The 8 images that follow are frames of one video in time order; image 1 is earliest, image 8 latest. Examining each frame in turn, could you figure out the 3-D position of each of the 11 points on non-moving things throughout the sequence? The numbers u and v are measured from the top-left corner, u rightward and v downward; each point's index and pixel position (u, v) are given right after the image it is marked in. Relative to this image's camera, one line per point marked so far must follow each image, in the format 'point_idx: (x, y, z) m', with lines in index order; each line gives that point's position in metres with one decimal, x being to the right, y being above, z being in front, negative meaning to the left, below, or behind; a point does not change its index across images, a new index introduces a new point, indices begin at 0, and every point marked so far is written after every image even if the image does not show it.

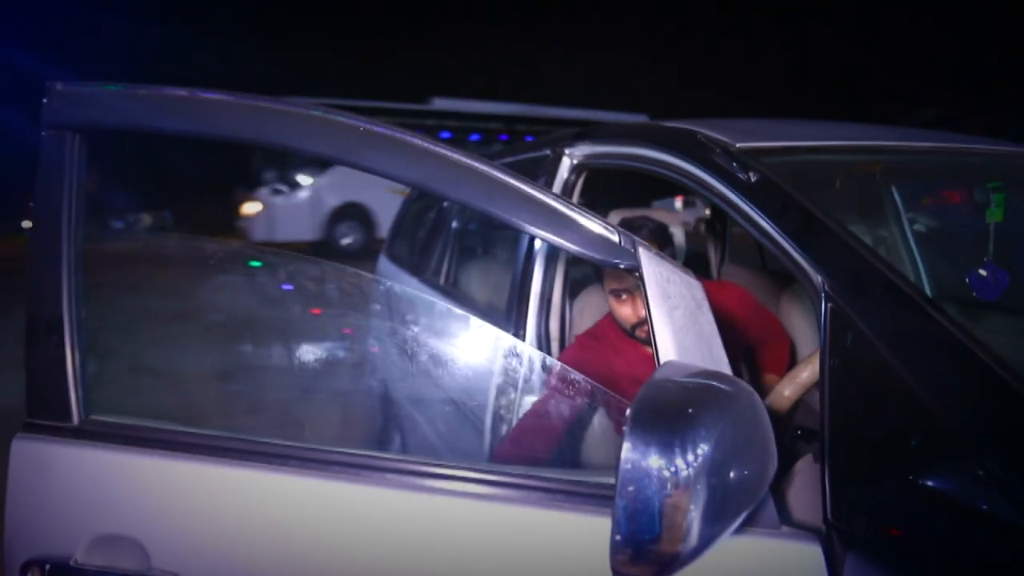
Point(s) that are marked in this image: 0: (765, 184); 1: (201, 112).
0: (+0.5, +0.1, +1.7) m
1: (-0.4, +0.3, +1.2) m
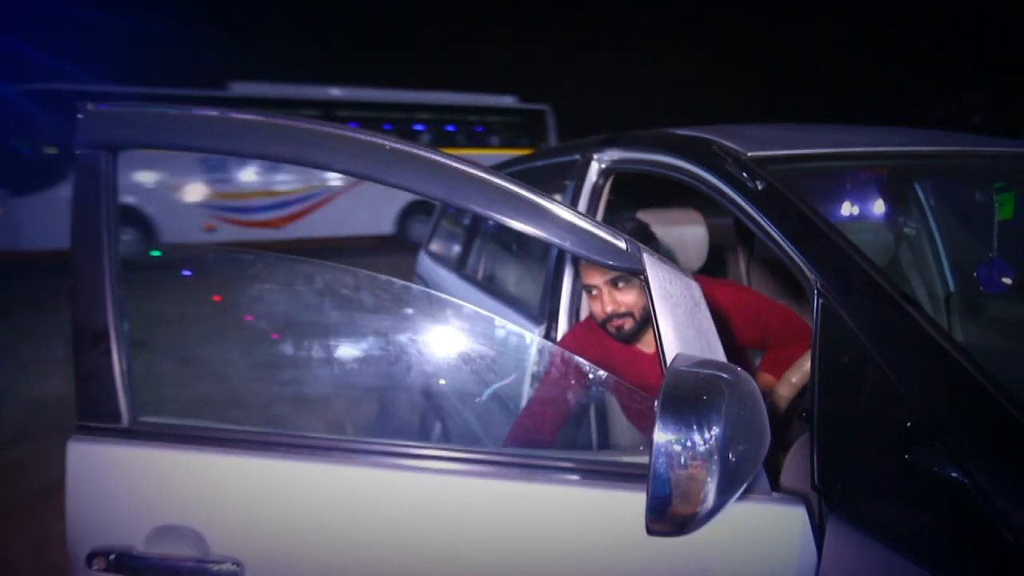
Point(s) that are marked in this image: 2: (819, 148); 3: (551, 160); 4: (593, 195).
0: (+0.5, +0.2, +1.7) m
1: (-0.5, +0.3, +1.3) m
2: (+0.8, +0.3, +2.1) m
3: (+0.2, +0.4, +2.9) m
4: (+0.3, +0.3, +2.6) m
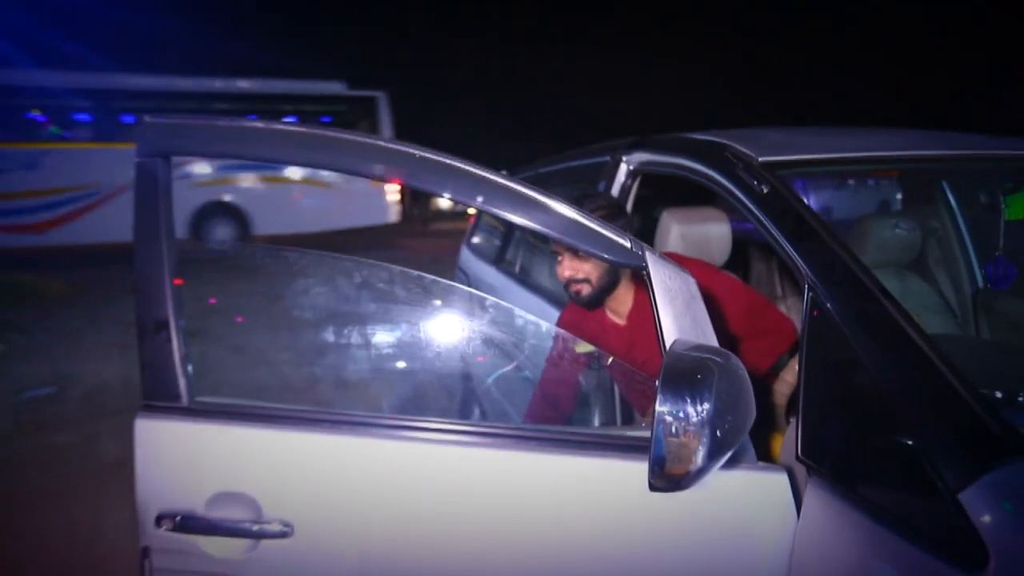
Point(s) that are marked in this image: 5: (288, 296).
0: (+0.6, +0.2, +1.8) m
1: (-0.4, +0.3, +1.5) m
2: (+0.9, +0.4, +2.2) m
3: (+0.3, +0.5, +3.1) m
4: (+0.4, +0.3, +2.7) m
5: (-0.5, 0.0, +1.8) m
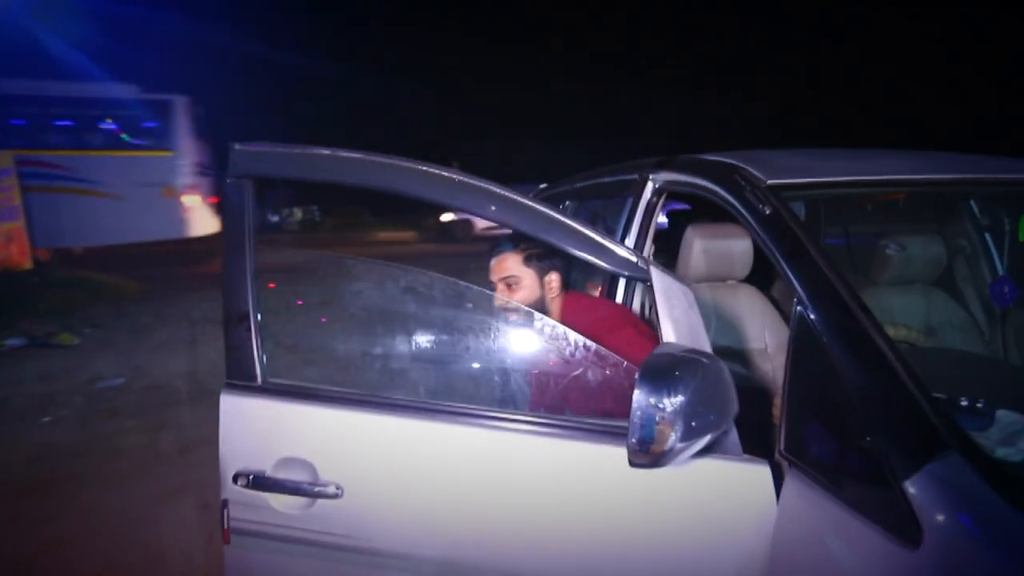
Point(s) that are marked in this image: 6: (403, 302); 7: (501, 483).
0: (+0.7, +0.2, +2.1) m
1: (-0.4, +0.3, +1.8) m
2: (+1.0, +0.3, +2.4) m
3: (+0.4, +0.5, +3.3) m
4: (+0.5, +0.3, +3.0) m
5: (-0.4, 0.0, +2.1) m
6: (-0.3, 0.0, +2.0) m
7: (0.0, -0.4, +1.7) m
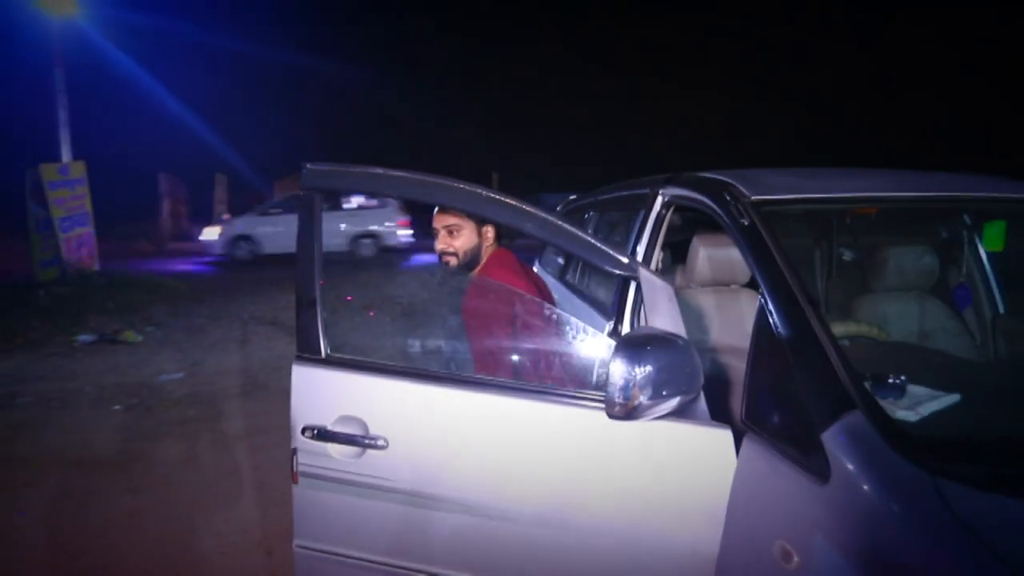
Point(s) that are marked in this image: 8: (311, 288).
0: (+0.7, +0.2, +2.4) m
1: (-0.3, +0.3, +2.2) m
2: (+1.1, +0.3, +2.8) m
3: (+0.5, +0.4, +3.7) m
4: (+0.6, +0.3, +3.4) m
5: (-0.4, 0.0, +2.5) m
6: (-0.2, 0.0, +2.5) m
7: (0.0, -0.4, +2.1) m
8: (-0.6, 0.0, +2.3) m
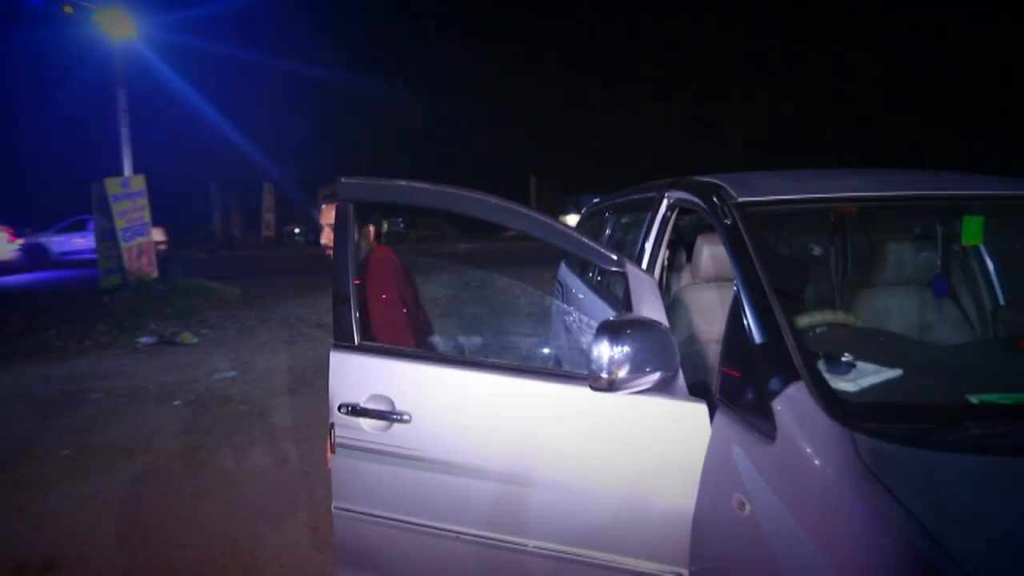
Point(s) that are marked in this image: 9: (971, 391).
0: (+0.7, +0.2, +2.7) m
1: (-0.3, +0.3, +2.6) m
2: (+1.1, +0.4, +3.1) m
3: (+0.6, +0.5, +4.0) m
4: (+0.7, +0.3, +3.7) m
5: (-0.3, 0.0, +2.9) m
6: (-0.2, 0.0, +2.8) m
7: (0.0, -0.4, +2.5) m
8: (-0.5, 0.0, +2.6) m
9: (+1.1, -0.3, +2.1) m
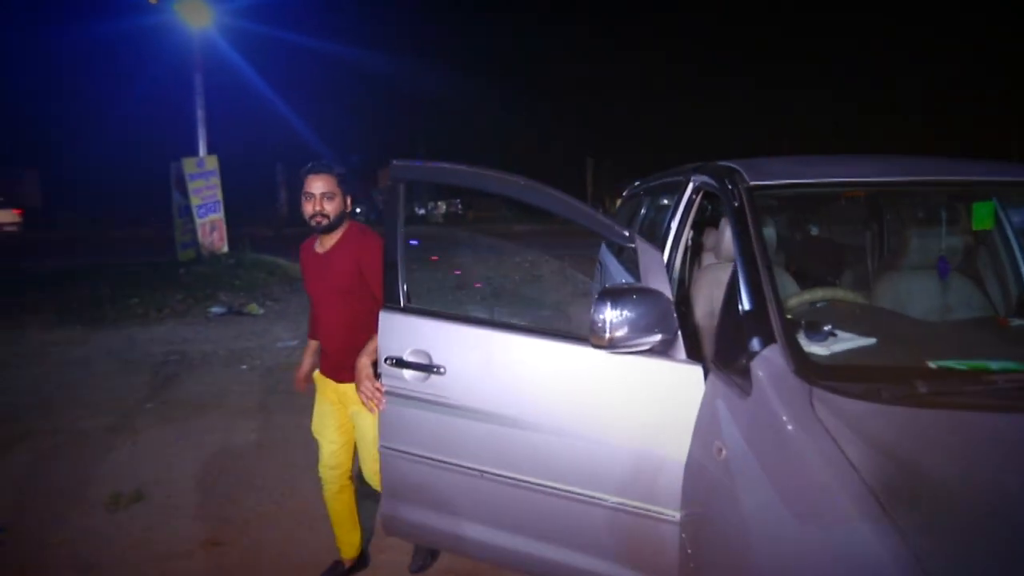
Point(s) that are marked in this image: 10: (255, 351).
0: (+0.8, +0.3, +3.0) m
1: (-0.2, +0.4, +2.9) m
2: (+1.2, +0.4, +3.3) m
3: (+0.8, +0.6, +4.3) m
4: (+0.8, +0.4, +3.9) m
5: (-0.2, +0.1, +3.2) m
6: (-0.1, +0.1, +3.1) m
7: (+0.1, -0.3, +2.8) m
8: (-0.5, +0.1, +3.0) m
9: (+1.2, -0.2, +2.3) m
10: (-2.6, -0.6, +8.1) m
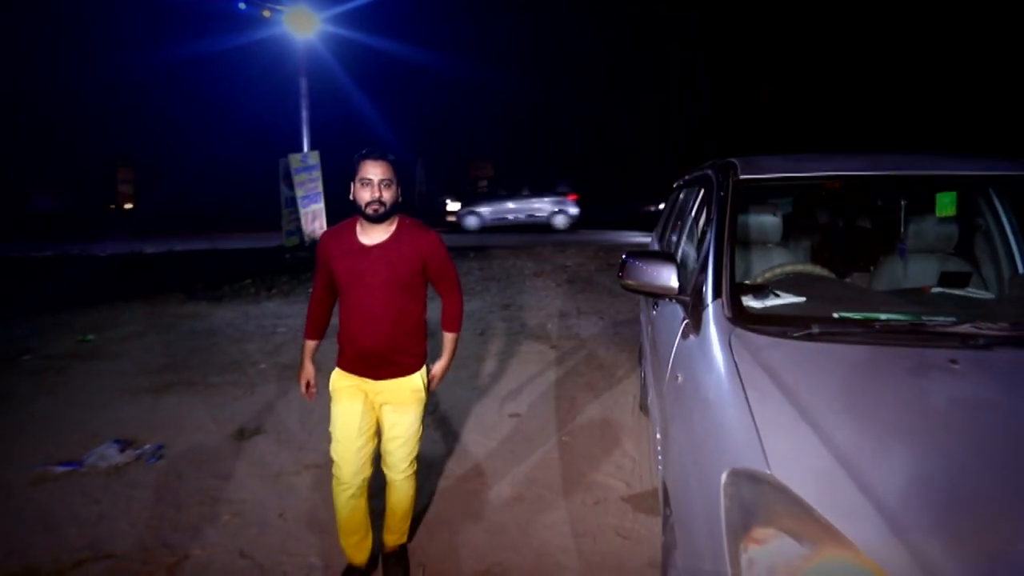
0: (+1.0, +0.4, +3.7) m
1: (-0.1, +0.5, +3.8) m
2: (+1.4, +0.6, +4.0) m
3: (+1.1, +0.7, +5.0) m
4: (+1.1, +0.5, +4.7) m
5: (-0.1, +0.2, +4.1) m
6: (+0.1, +0.2, +4.0) m
7: (+0.2, -0.2, +3.6) m
8: (-0.3, +0.2, +3.9) m
9: (+1.2, -0.1, +3.0) m
10: (-1.8, -0.4, +9.3) m
